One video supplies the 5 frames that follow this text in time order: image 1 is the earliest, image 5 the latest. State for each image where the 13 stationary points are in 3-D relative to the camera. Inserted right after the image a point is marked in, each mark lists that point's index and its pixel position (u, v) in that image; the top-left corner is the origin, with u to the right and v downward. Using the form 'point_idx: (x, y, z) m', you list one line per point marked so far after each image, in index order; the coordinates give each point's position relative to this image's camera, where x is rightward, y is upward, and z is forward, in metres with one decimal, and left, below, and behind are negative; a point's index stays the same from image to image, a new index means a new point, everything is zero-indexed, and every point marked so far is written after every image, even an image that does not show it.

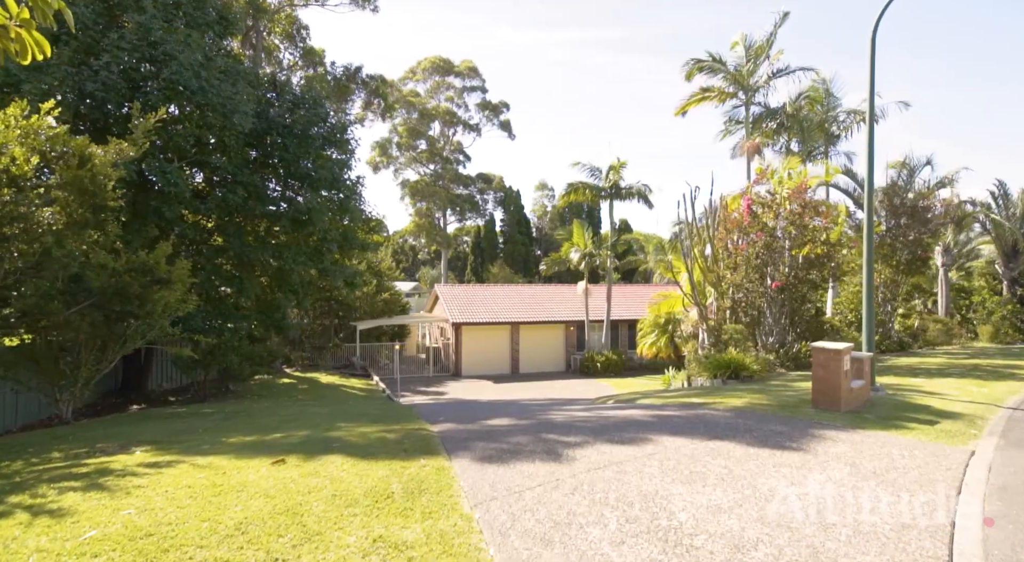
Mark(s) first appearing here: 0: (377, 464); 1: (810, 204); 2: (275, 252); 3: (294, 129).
0: (-1.1, -1.5, +5.7) m
1: (+7.7, +2.0, +17.6) m
2: (-6.0, +0.7, +17.4) m
3: (-5.5, +3.9, +17.3) m
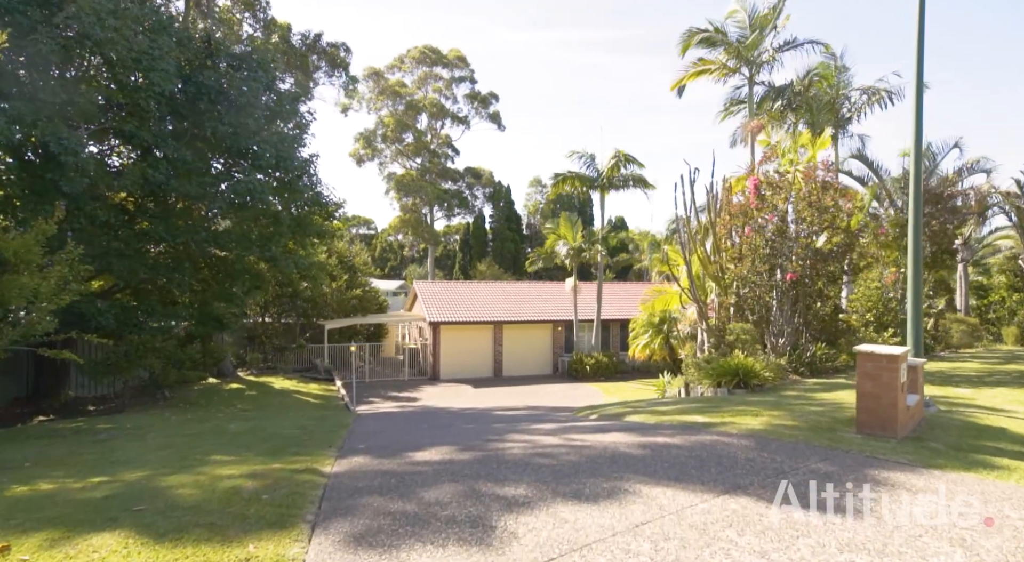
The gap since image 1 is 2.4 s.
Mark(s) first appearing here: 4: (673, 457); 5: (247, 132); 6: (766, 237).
0: (-1.7, -1.3, +3.3) m
1: (+7.1, +2.2, +15.3) m
2: (-6.6, +0.9, +15.0) m
3: (-6.2, +4.1, +14.9) m
4: (+1.4, -1.5, +6.0) m
5: (-5.7, +3.1, +14.8) m
6: (+5.8, +1.0, +15.6) m
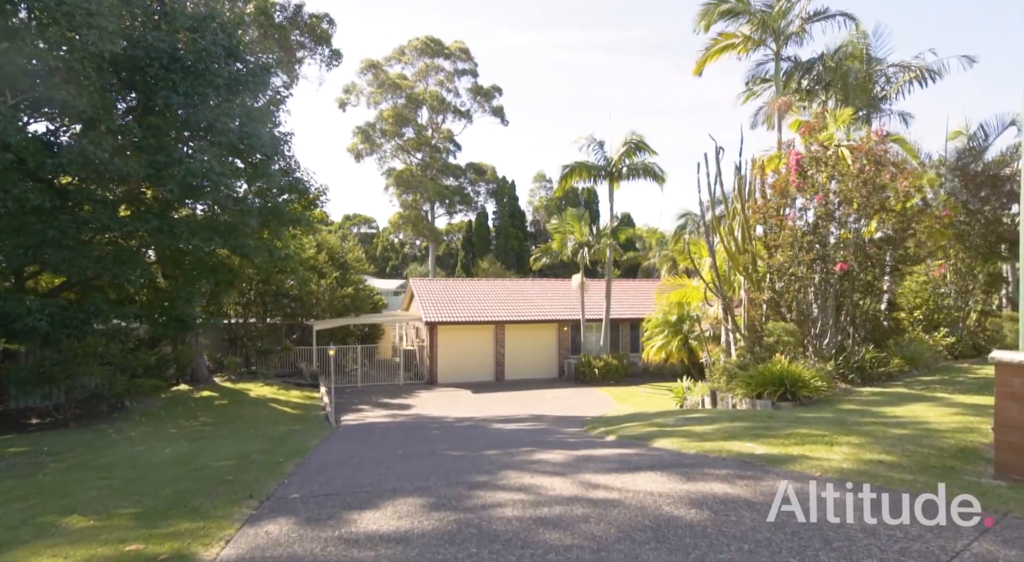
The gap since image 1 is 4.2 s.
0: (-1.7, -1.2, +1.3) m
1: (+7.1, +2.3, +13.2) m
2: (-6.6, +1.0, +13.0) m
3: (-6.2, +4.2, +12.9) m
4: (+1.4, -1.4, +3.9) m
5: (-5.7, +3.2, +12.8) m
6: (+5.8, +1.1, +13.5) m
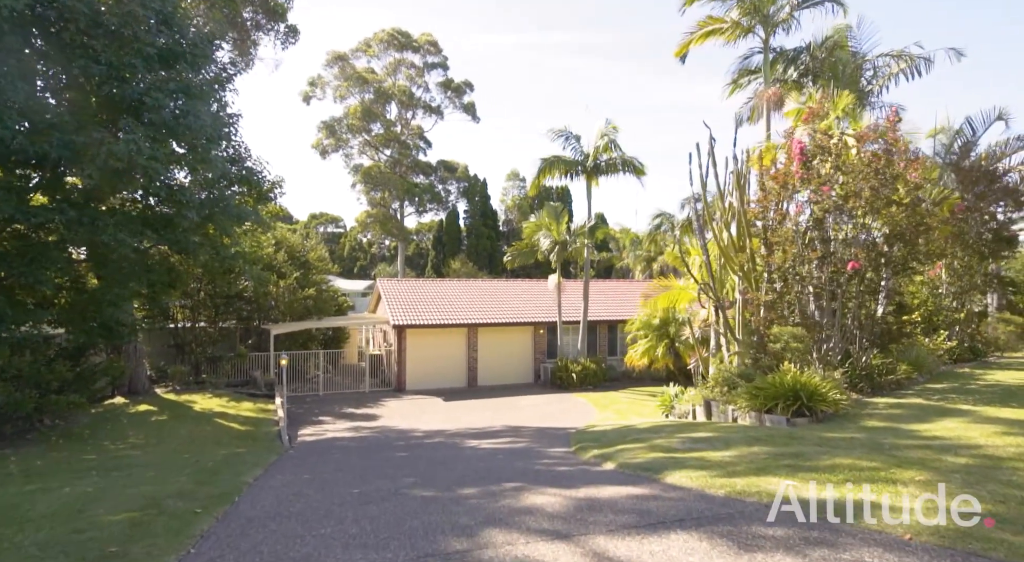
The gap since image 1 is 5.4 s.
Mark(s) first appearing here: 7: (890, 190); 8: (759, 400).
0: (-1.6, -1.2, -0.2) m
1: (+6.7, +2.4, +12.0) m
2: (-7.0, +1.0, +11.3) m
3: (-6.5, +4.2, +11.2) m
4: (+1.3, -1.4, +2.6) m
5: (-6.1, +3.2, +11.1) m
6: (+5.4, +1.2, +12.3) m
7: (+6.5, +1.6, +11.8) m
8: (+3.6, -1.7, +10.1) m
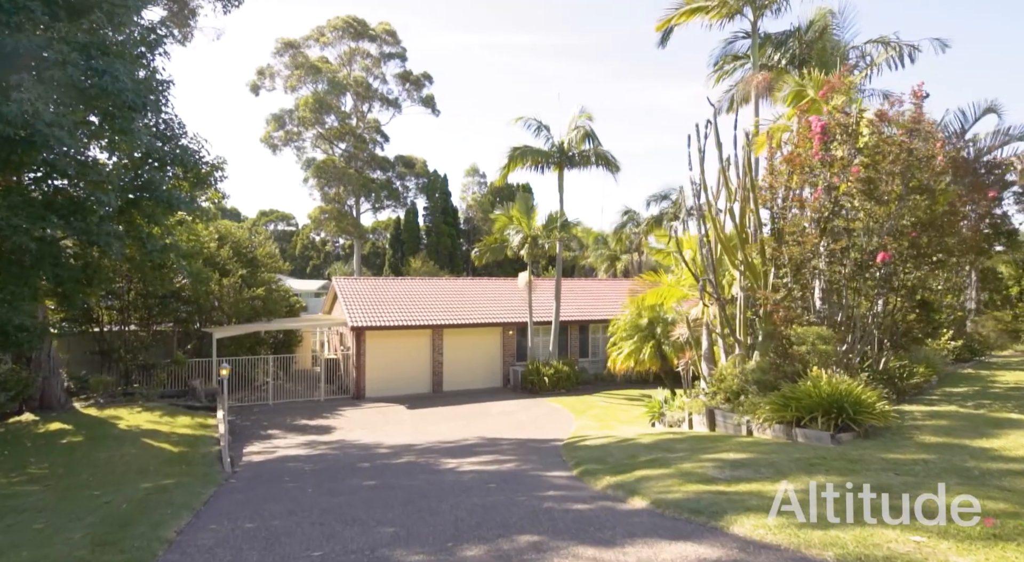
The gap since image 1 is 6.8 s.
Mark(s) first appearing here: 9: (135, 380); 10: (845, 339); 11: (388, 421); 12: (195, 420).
0: (-1.1, -1.1, -1.9) m
1: (+6.4, +2.5, +10.8) m
2: (-7.2, +1.1, +9.2) m
3: (-6.7, +4.2, +9.1) m
4: (+1.7, -1.3, +1.0) m
5: (-6.2, +3.3, +9.0) m
6: (+5.1, +1.3, +11.0) m
7: (+6.2, +1.7, +10.6) m
8: (+3.5, -1.6, +8.7) m
9: (-10.2, -2.7, +18.7) m
10: (+5.5, -0.9, +11.6) m
11: (-3.2, -3.6, +17.6) m
12: (-6.9, -3.0, +15.0) m
